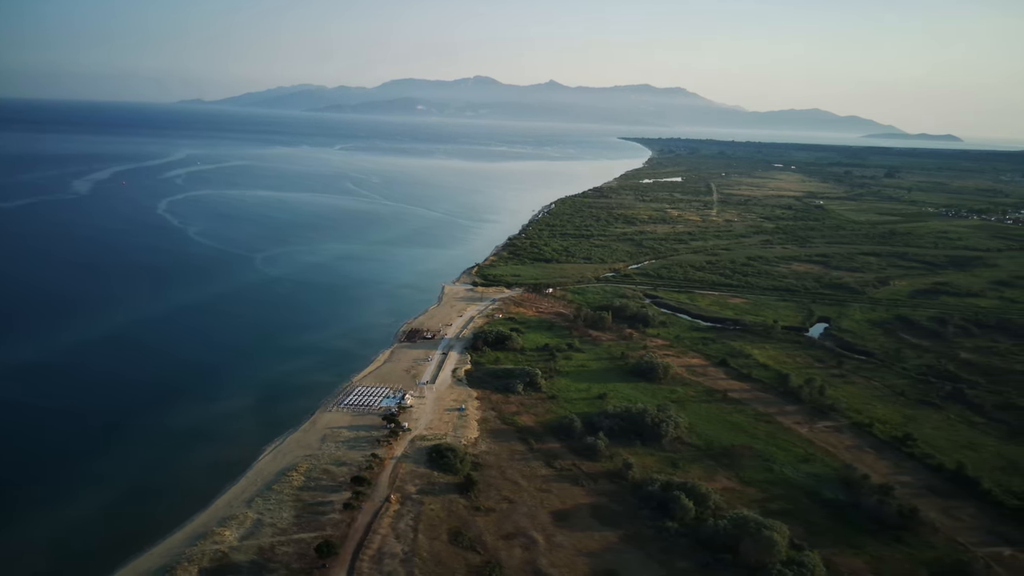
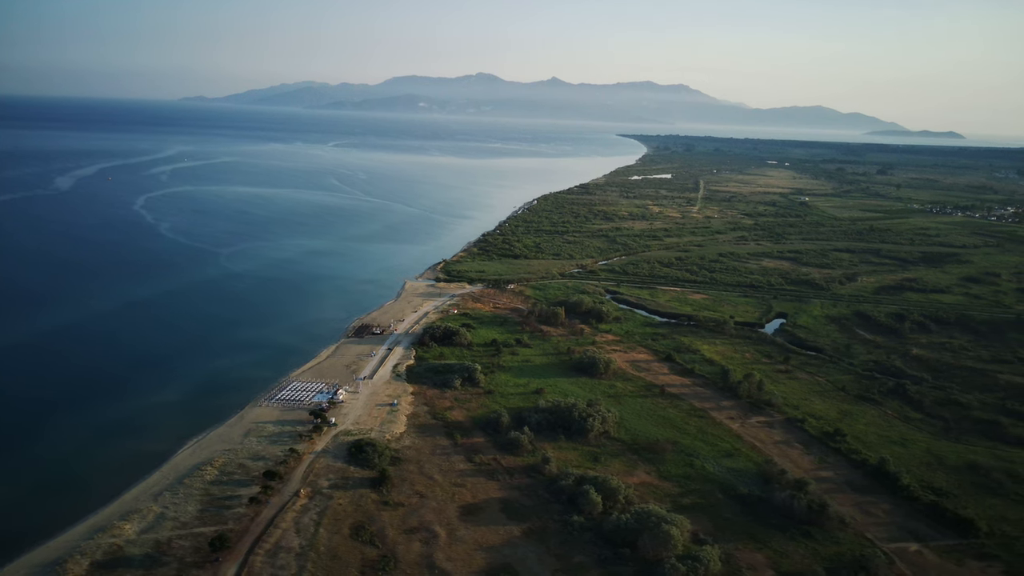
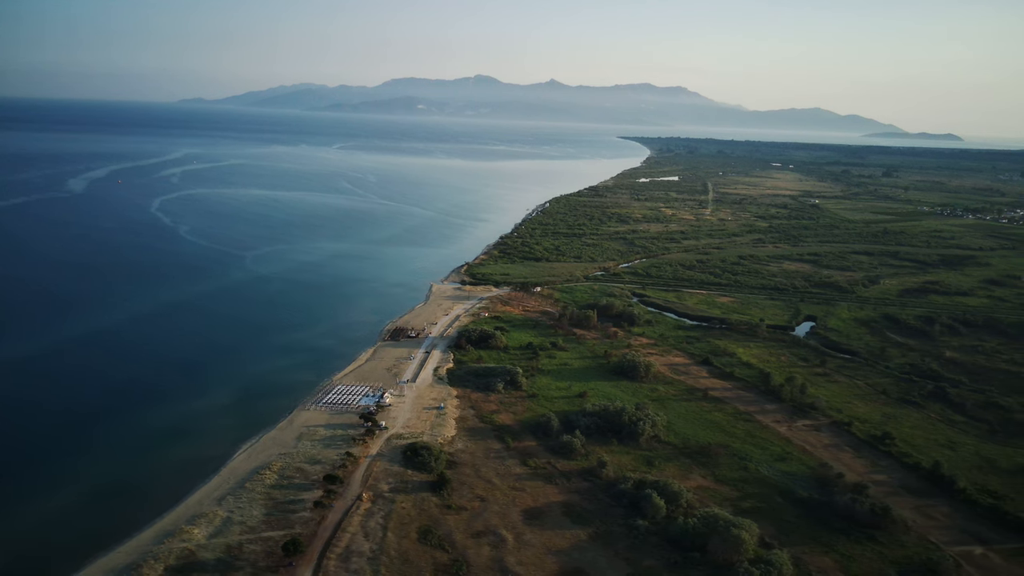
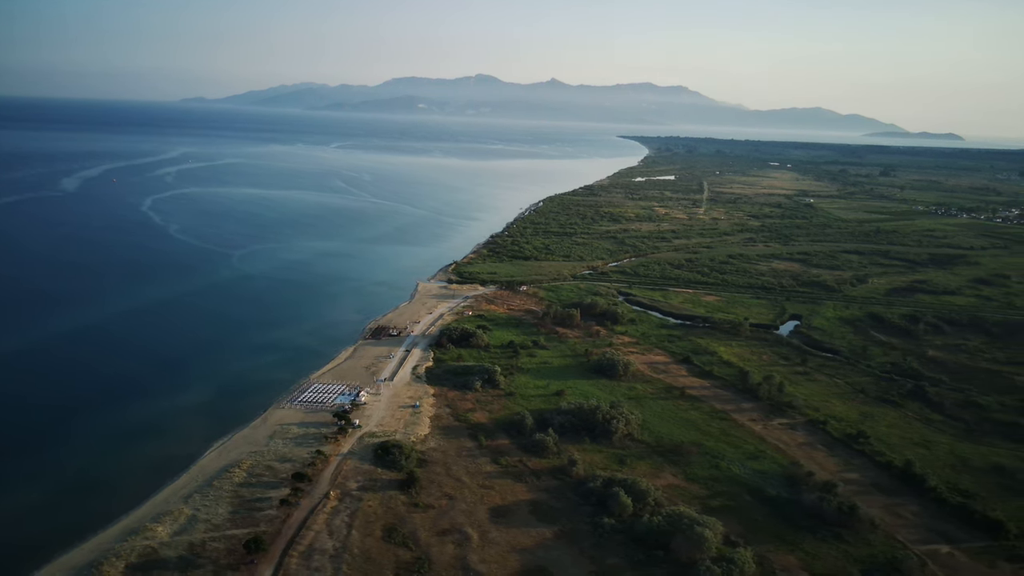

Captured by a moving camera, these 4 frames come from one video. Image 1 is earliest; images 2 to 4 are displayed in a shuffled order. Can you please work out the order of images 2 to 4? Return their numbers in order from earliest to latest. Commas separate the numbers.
3, 4, 2
